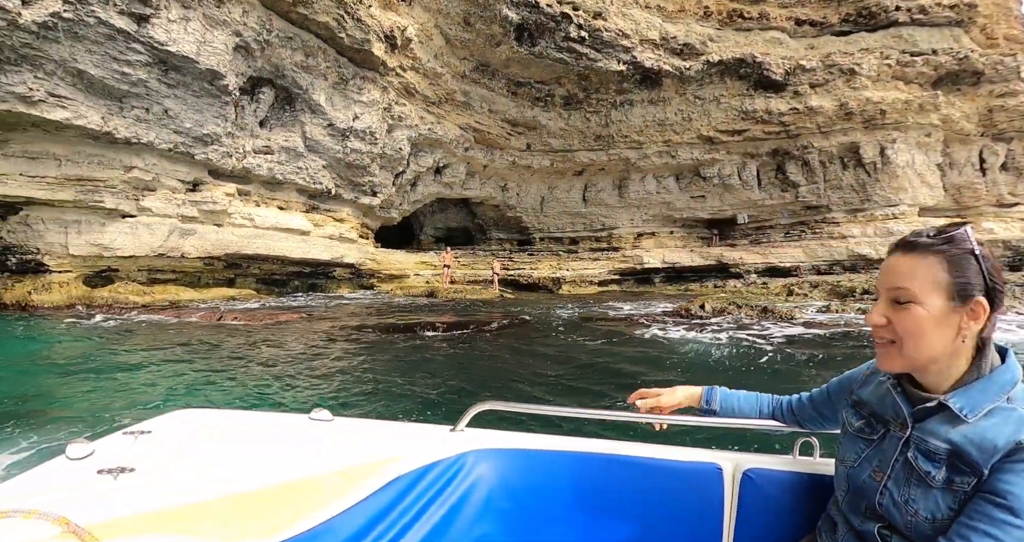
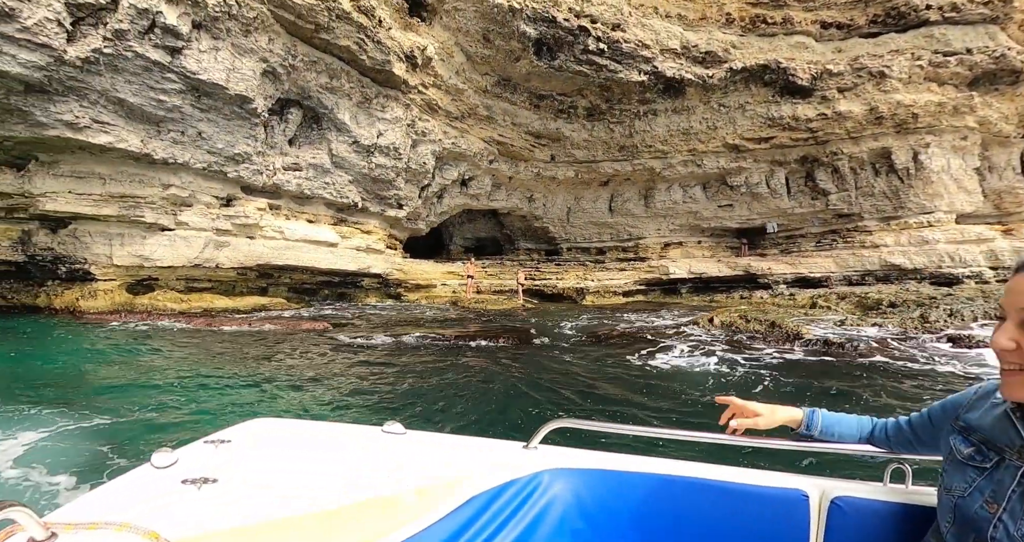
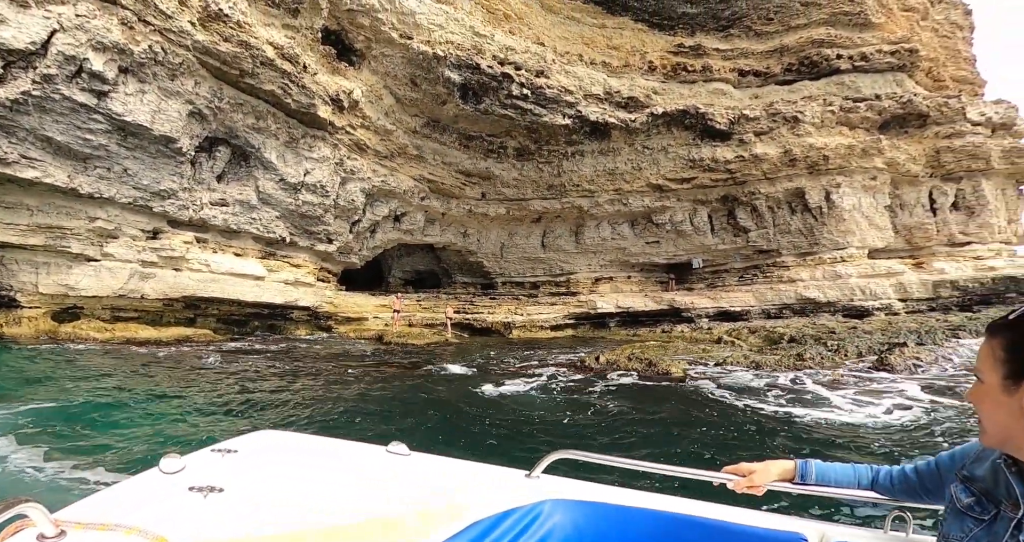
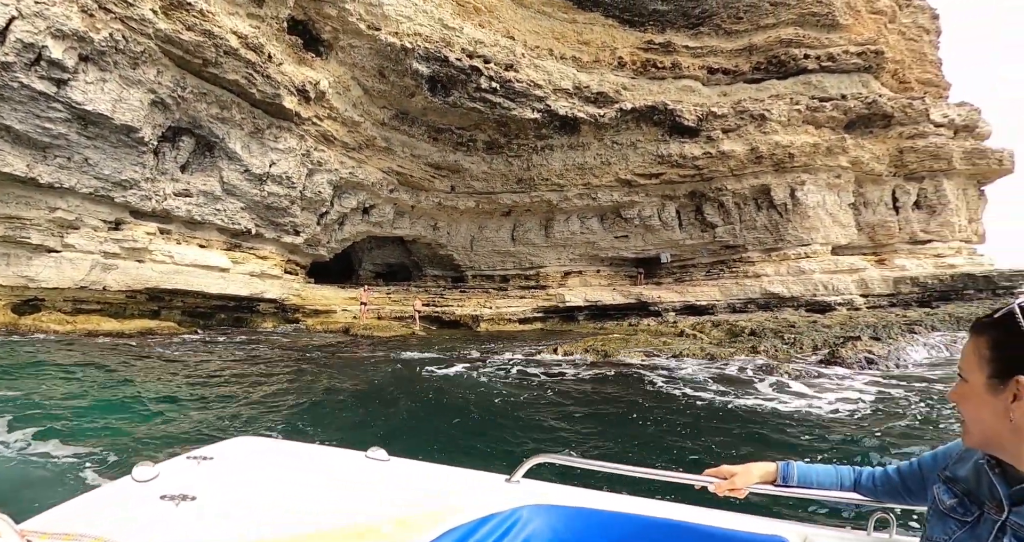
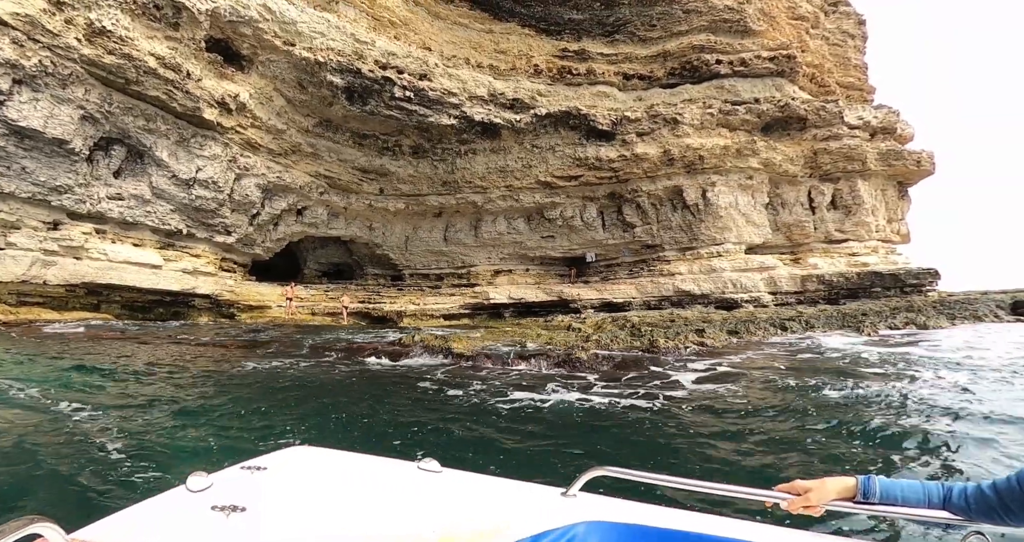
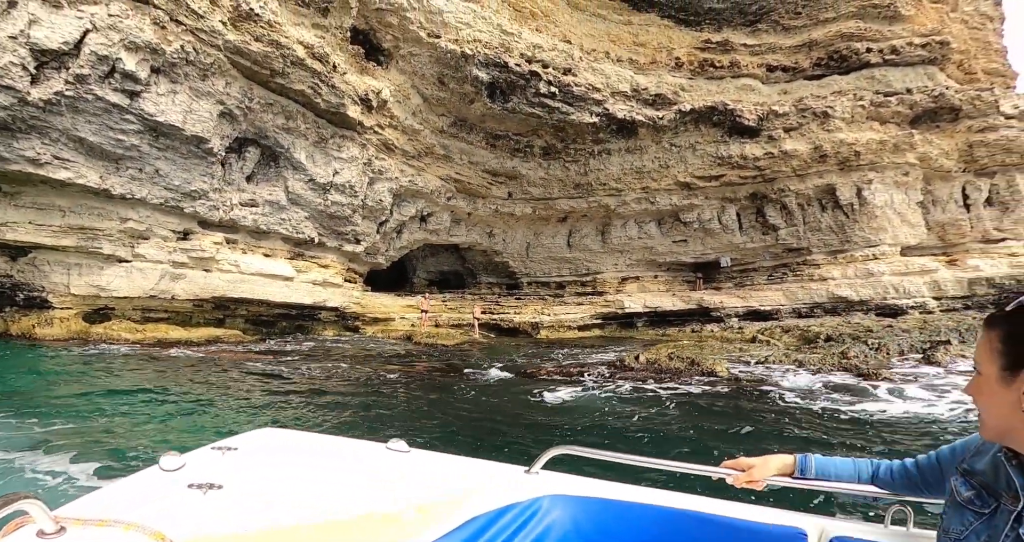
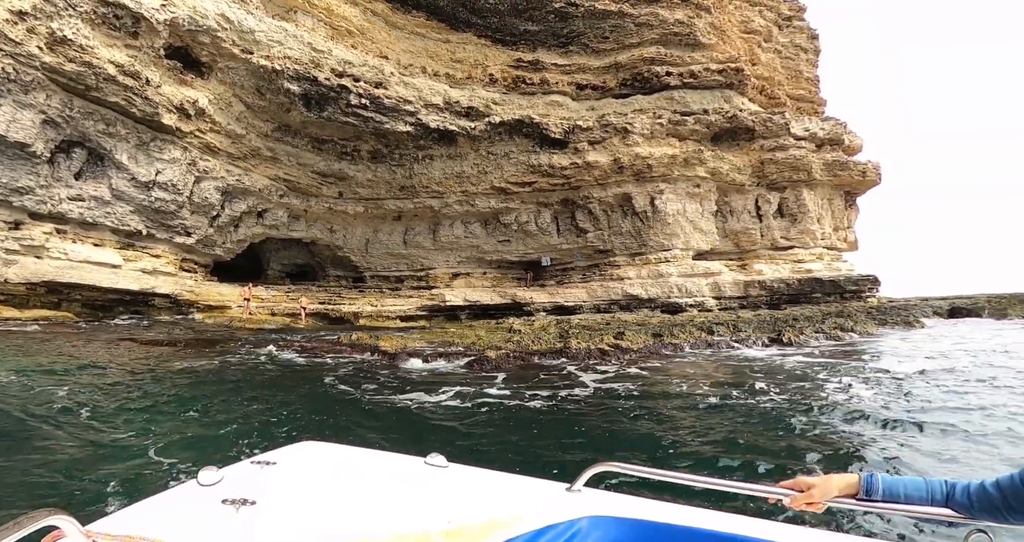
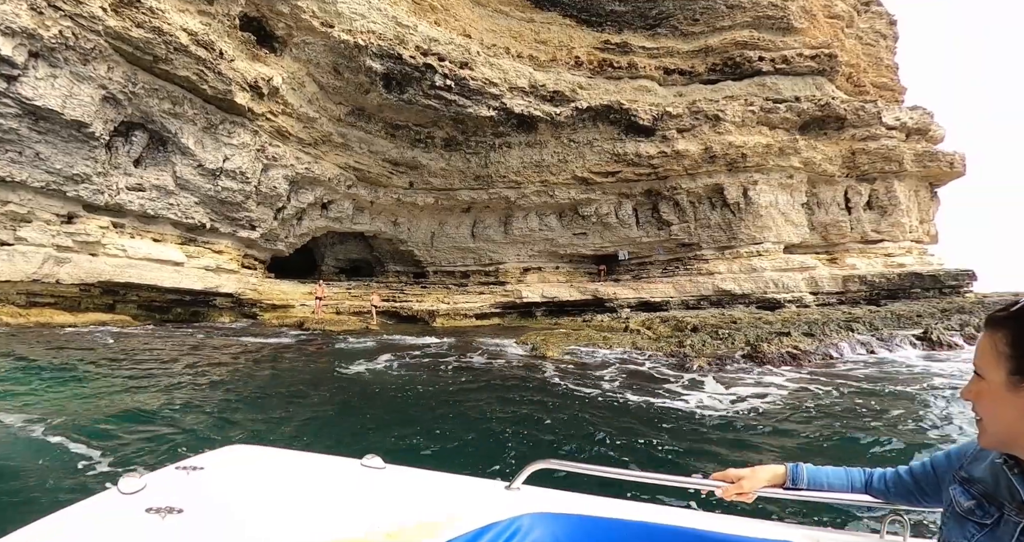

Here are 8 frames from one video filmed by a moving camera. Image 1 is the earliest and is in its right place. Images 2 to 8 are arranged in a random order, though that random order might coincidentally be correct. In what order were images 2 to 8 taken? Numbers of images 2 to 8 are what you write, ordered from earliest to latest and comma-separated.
2, 6, 3, 4, 8, 5, 7
